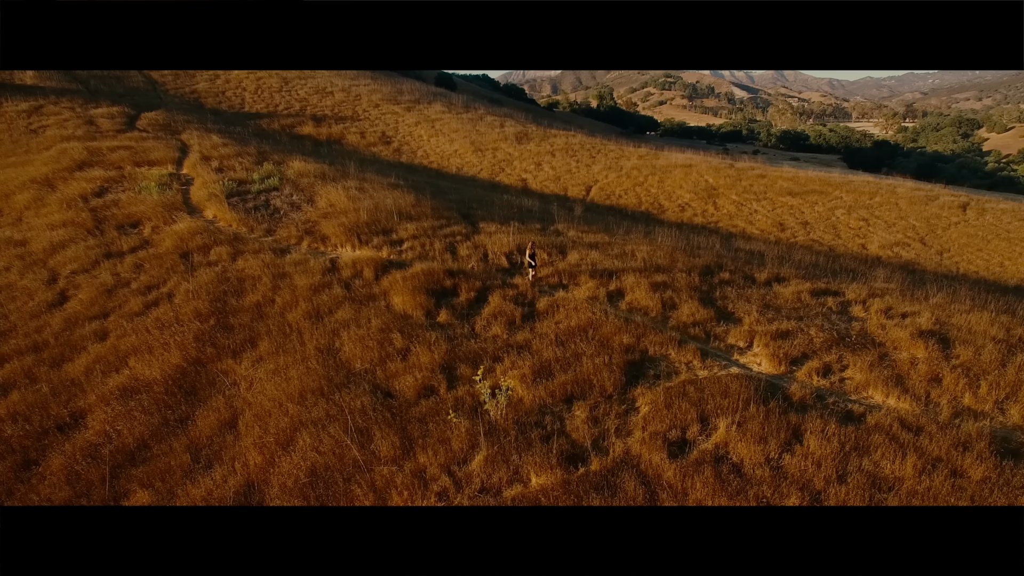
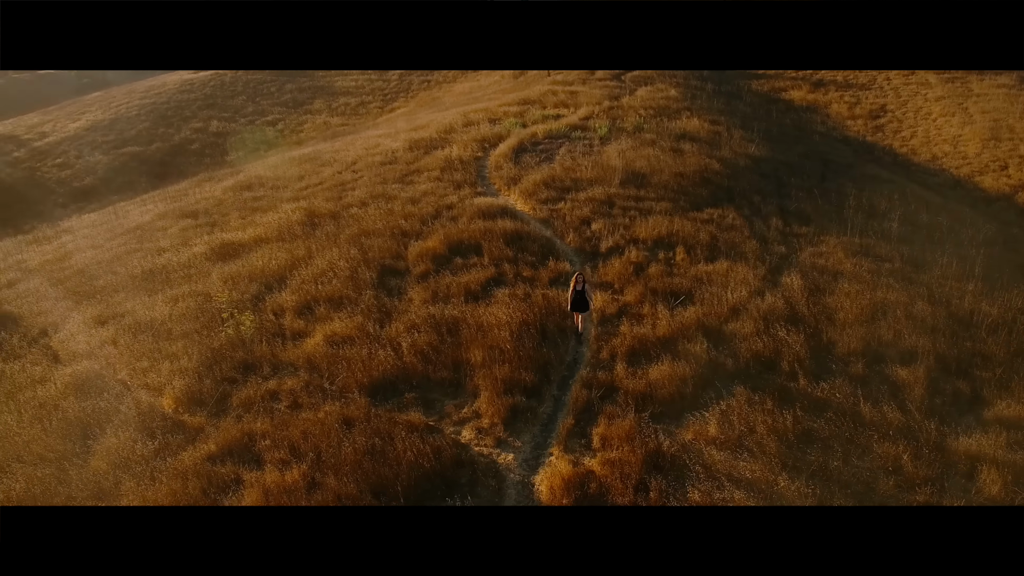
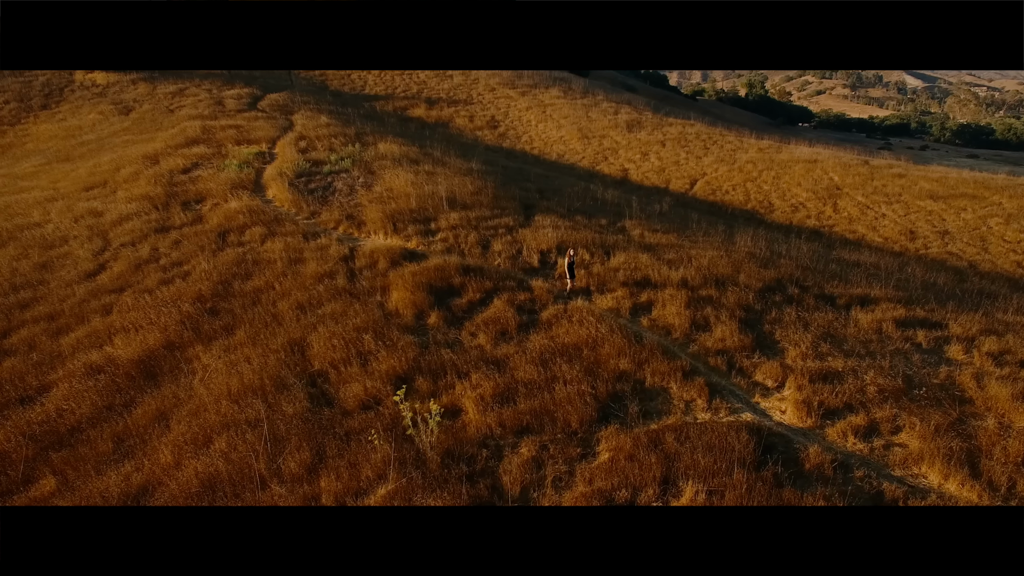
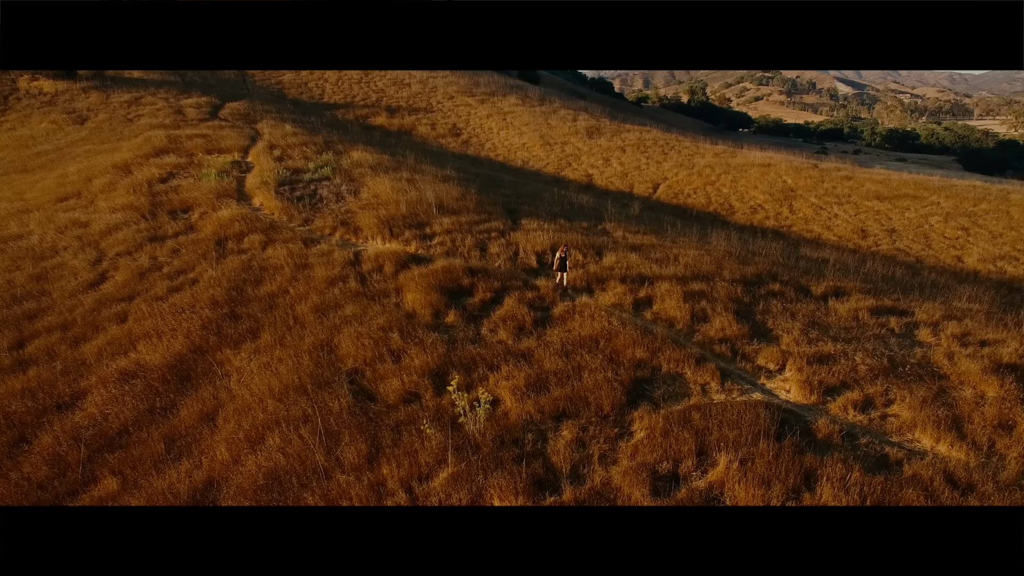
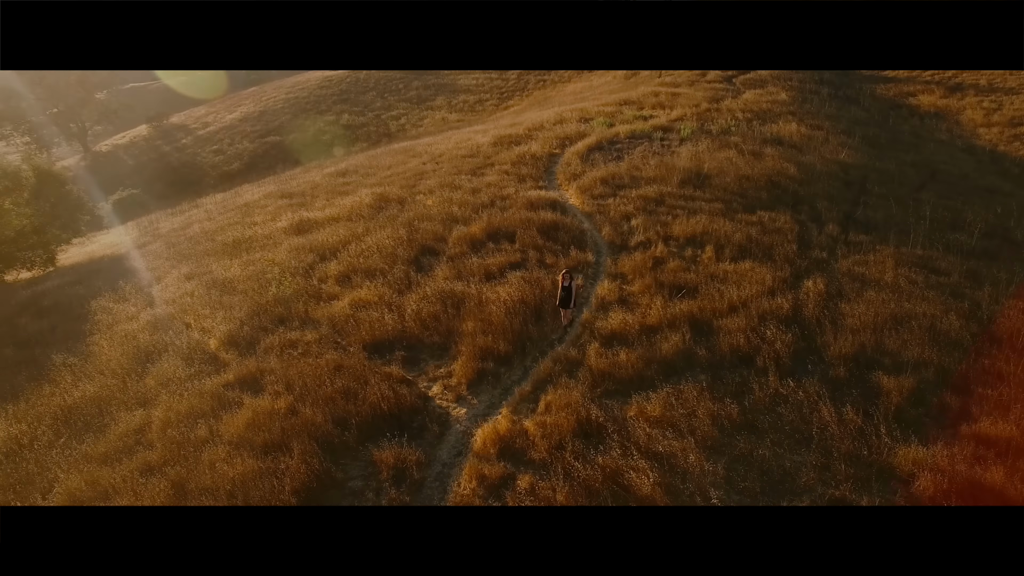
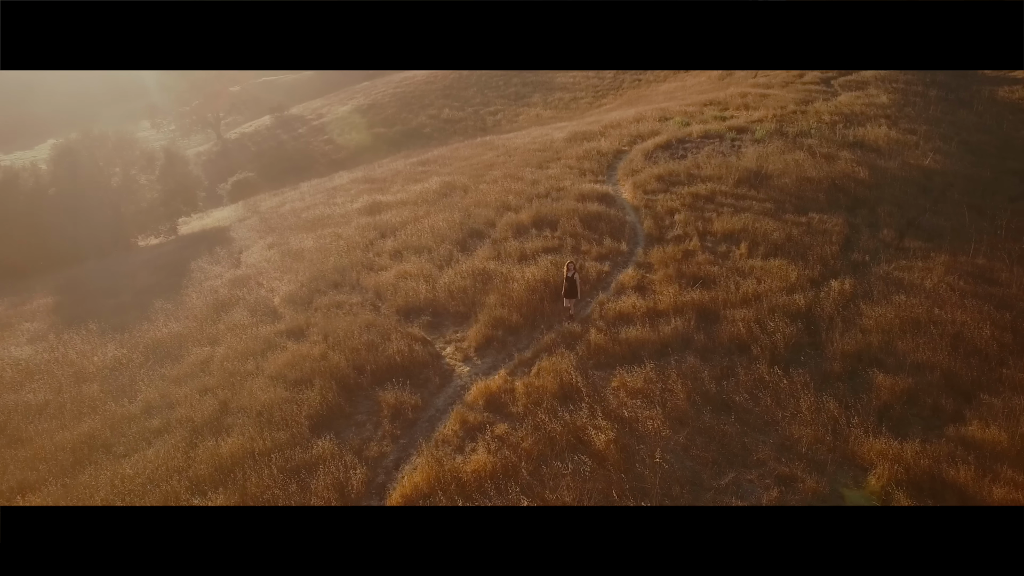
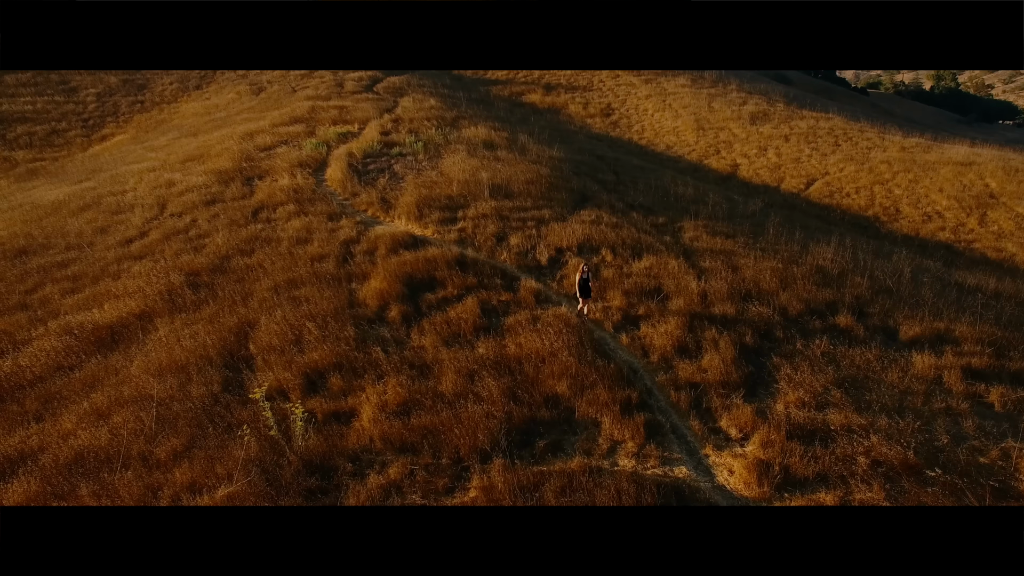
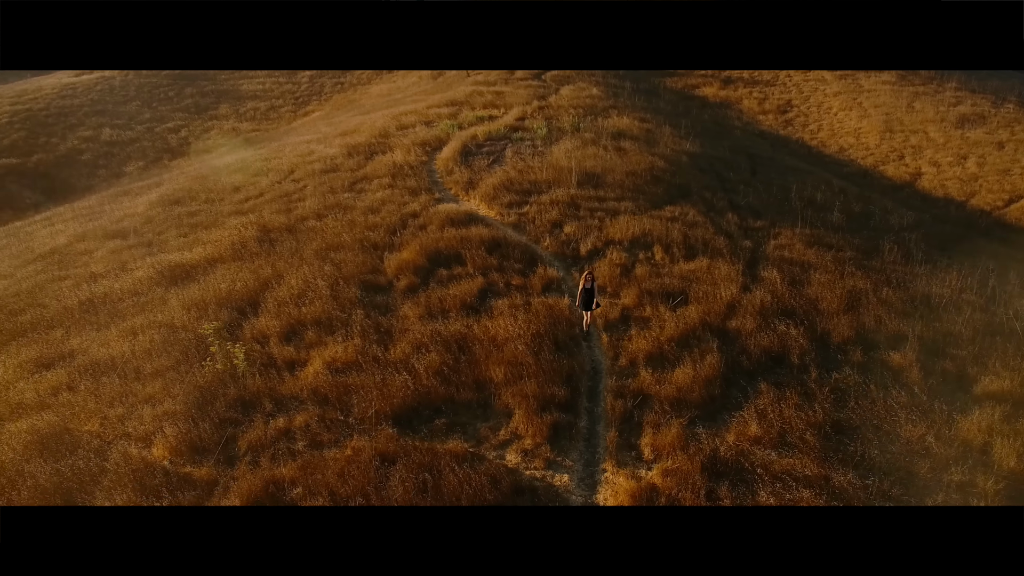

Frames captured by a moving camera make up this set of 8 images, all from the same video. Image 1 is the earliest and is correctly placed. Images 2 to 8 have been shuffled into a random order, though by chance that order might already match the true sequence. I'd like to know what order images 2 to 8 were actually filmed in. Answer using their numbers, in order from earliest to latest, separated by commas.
4, 3, 7, 8, 2, 5, 6
